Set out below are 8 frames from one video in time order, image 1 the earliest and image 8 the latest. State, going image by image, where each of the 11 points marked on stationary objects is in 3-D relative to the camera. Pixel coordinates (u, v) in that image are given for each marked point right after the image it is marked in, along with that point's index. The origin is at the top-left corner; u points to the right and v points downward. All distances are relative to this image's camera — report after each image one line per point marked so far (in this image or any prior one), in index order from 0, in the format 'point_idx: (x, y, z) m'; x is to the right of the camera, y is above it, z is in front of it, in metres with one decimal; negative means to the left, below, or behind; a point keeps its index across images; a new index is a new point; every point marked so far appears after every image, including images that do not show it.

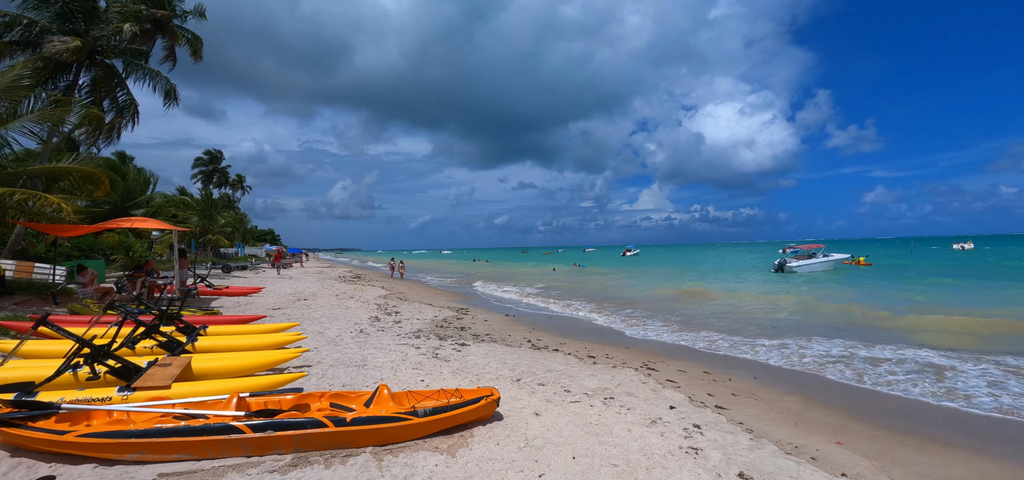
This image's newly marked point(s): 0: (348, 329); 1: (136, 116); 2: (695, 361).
0: (-4.2, -2.3, +11.5) m
1: (-15.0, +4.9, +18.2) m
2: (+3.7, -2.4, +9.1) m
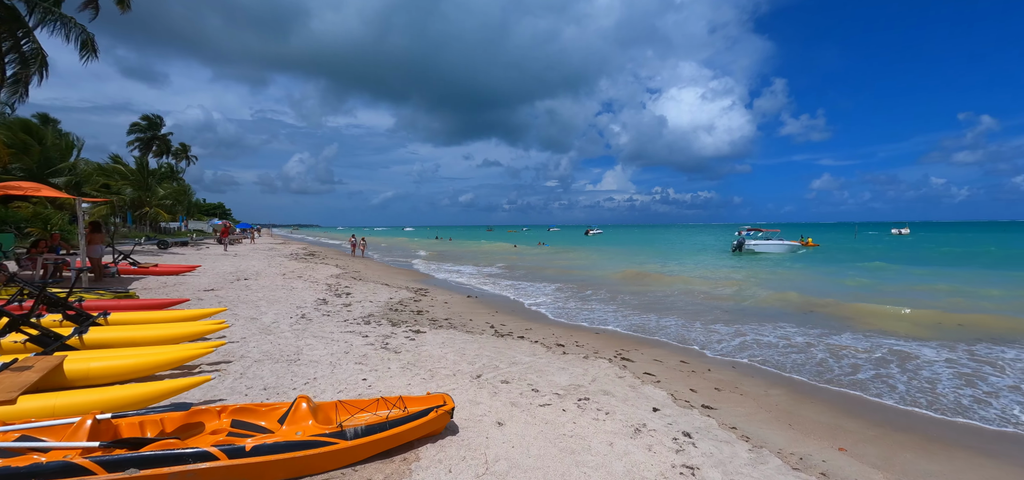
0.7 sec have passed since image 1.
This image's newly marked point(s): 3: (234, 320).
0: (-5.1, -1.7, +10.2) m
1: (-16.3, +6.0, +15.6) m
2: (+3.0, -2.0, +8.4) m
3: (-5.8, -1.7, +9.3) m
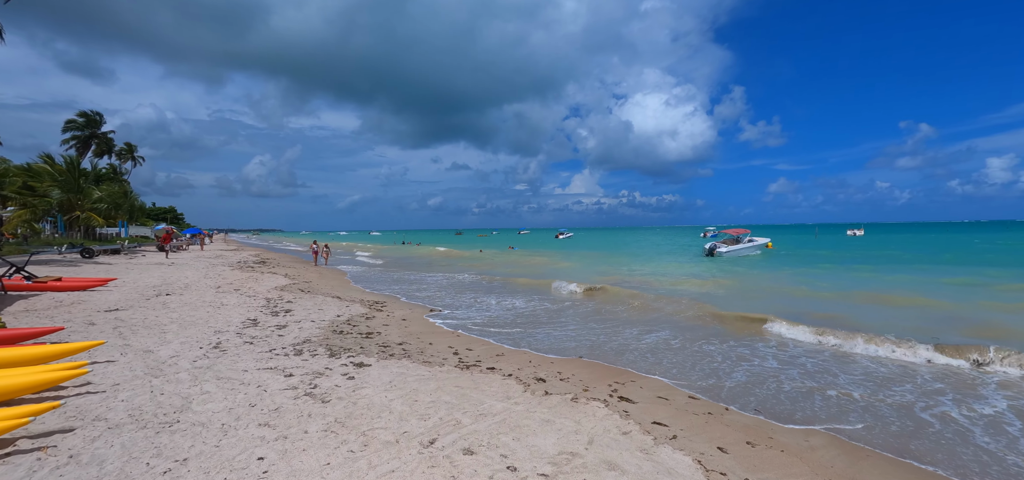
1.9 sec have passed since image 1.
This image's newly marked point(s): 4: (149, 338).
0: (-5.7, -1.9, +8.1) m
1: (-17.3, +5.7, +12.8) m
2: (+2.5, -2.1, +6.9) m
3: (-6.3, -1.9, +7.2) m
4: (-6.9, -1.9, +8.5) m
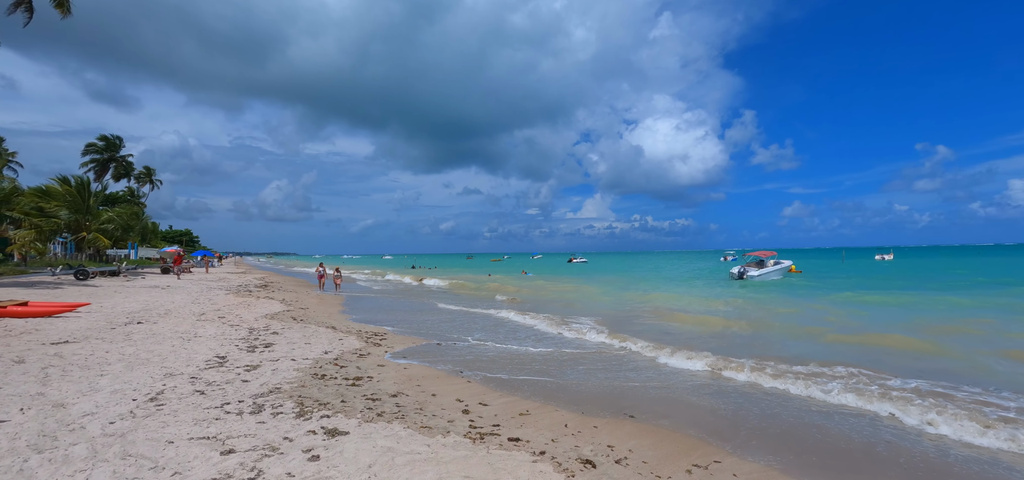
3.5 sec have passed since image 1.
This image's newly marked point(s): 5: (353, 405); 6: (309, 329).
0: (-5.3, -2.2, +6.3) m
1: (-16.8, +5.2, +11.6) m
2: (+2.9, -2.4, +4.8) m
3: (-6.0, -2.1, +5.4) m
4: (-6.5, -2.1, +6.7) m
5: (-2.1, -2.2, +6.1) m
6: (-5.7, -2.5, +12.7) m
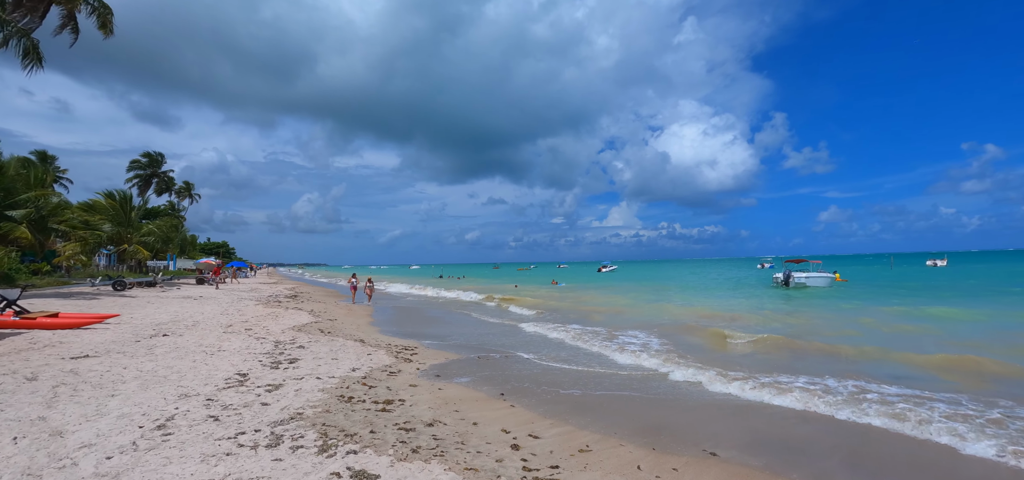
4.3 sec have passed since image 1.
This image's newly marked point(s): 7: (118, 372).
0: (-4.6, -2.2, +5.6) m
1: (-15.8, +4.9, +11.7) m
2: (+3.4, -2.3, +3.7) m
3: (-5.3, -2.2, +4.7) m
4: (-5.8, -2.2, +6.1) m
5: (-1.5, -2.3, +5.2) m
6: (-4.7, -2.7, +12.0) m
7: (-6.9, -2.3, +7.9) m
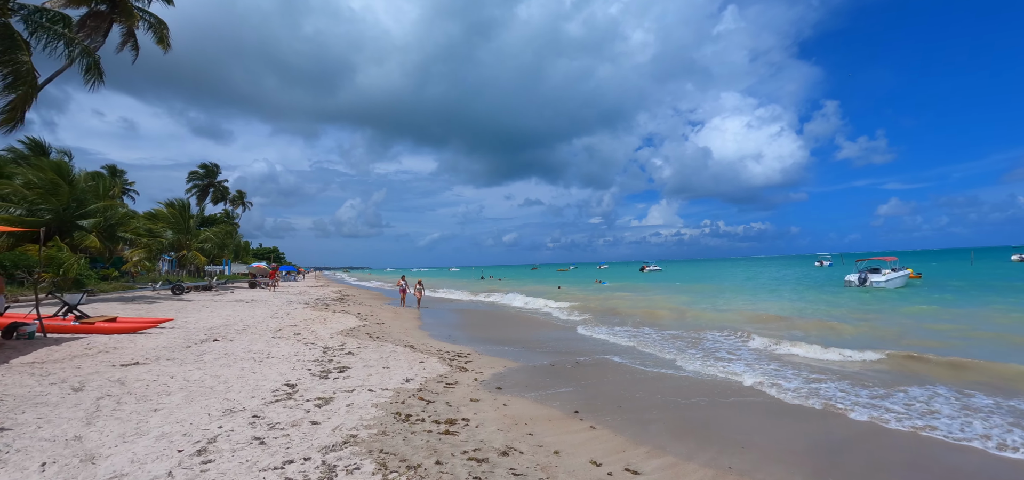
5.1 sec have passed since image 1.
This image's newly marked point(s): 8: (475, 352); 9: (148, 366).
0: (-3.7, -2.2, +4.9) m
1: (-14.4, +4.7, +12.0) m
2: (+4.2, -2.2, +2.4) m
3: (-4.4, -2.2, +4.1) m
4: (-4.8, -2.3, +5.5) m
5: (-0.6, -2.2, +4.3) m
6: (-3.2, -2.7, +11.4) m
7: (-5.7, -2.3, +7.4) m
8: (-1.0, -2.8, +11.6) m
9: (-7.0, -2.4, +8.6) m
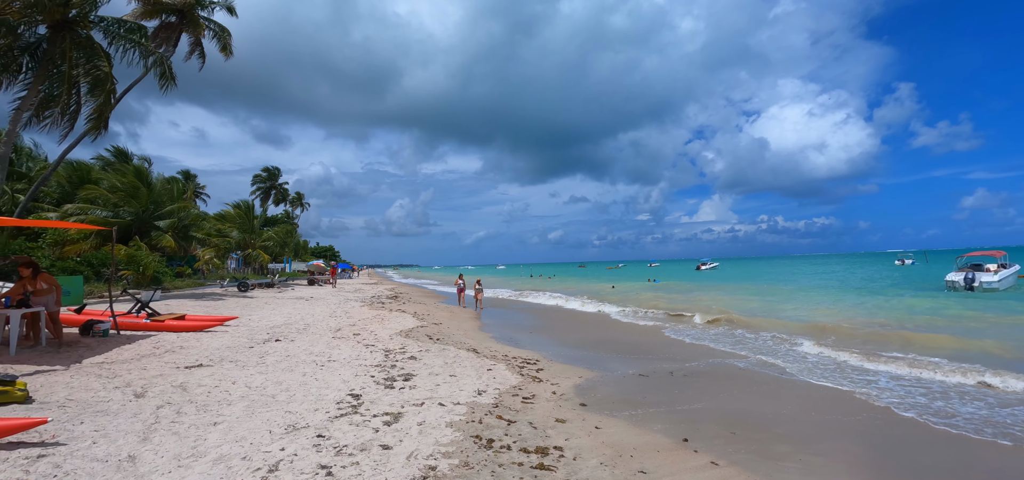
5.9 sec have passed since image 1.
0: (-2.6, -2.2, +4.3) m
1: (-12.7, +4.7, +12.4) m
2: (+5.0, -2.1, +0.9) m
3: (-3.5, -2.1, +3.6) m
4: (-3.7, -2.2, +5.0) m
5: (+0.4, -2.1, +3.3) m
6: (-1.5, -2.6, +10.6) m
7: (-4.4, -2.3, +7.0) m
8: (+0.8, -2.7, +10.7) m
9: (-5.5, -2.4, +8.3) m
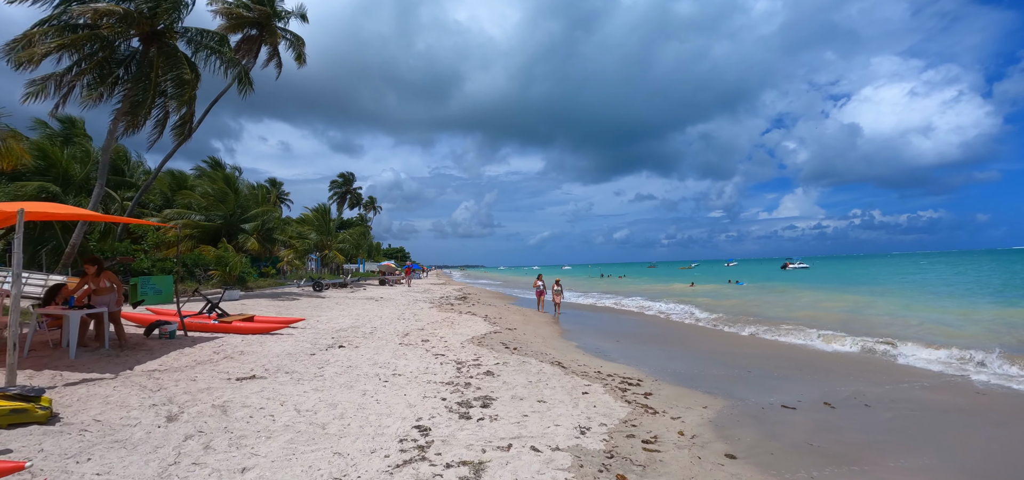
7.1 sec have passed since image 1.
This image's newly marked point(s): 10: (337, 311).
0: (-1.6, -2.1, +2.8) m
1: (-10.5, +4.7, +12.3) m
2: (+5.4, -1.9, -1.6) m
3: (-2.6, -2.0, +2.2) m
4: (-2.6, -2.1, +3.6) m
5: (+1.2, -2.0, +1.4) m
6: (+0.4, -2.5, +8.9) m
7: (-3.1, -2.2, +5.7) m
8: (+2.6, -2.6, +8.6) m
9: (-4.0, -2.3, +7.2) m
10: (-7.2, -2.9, +18.4) m
